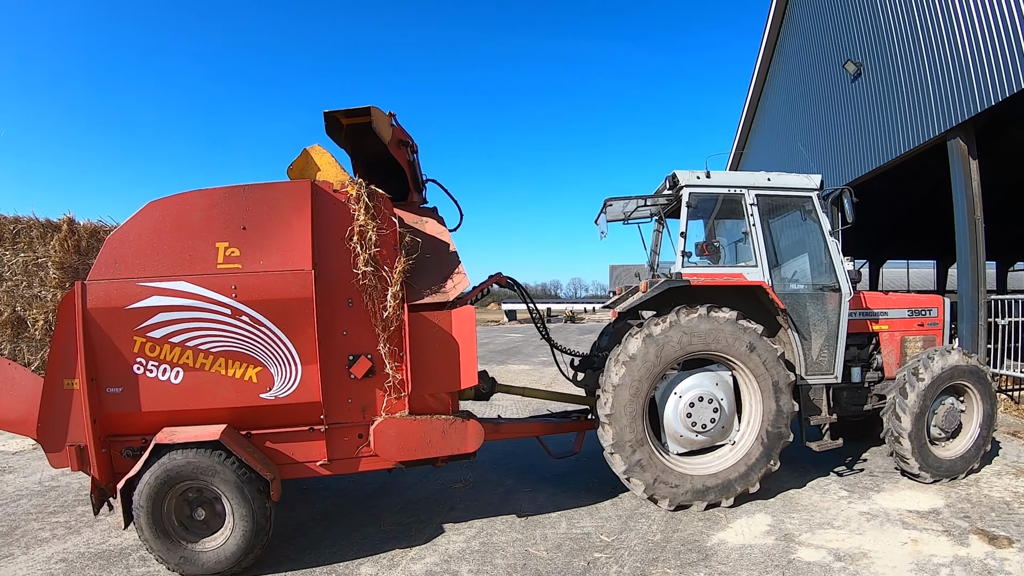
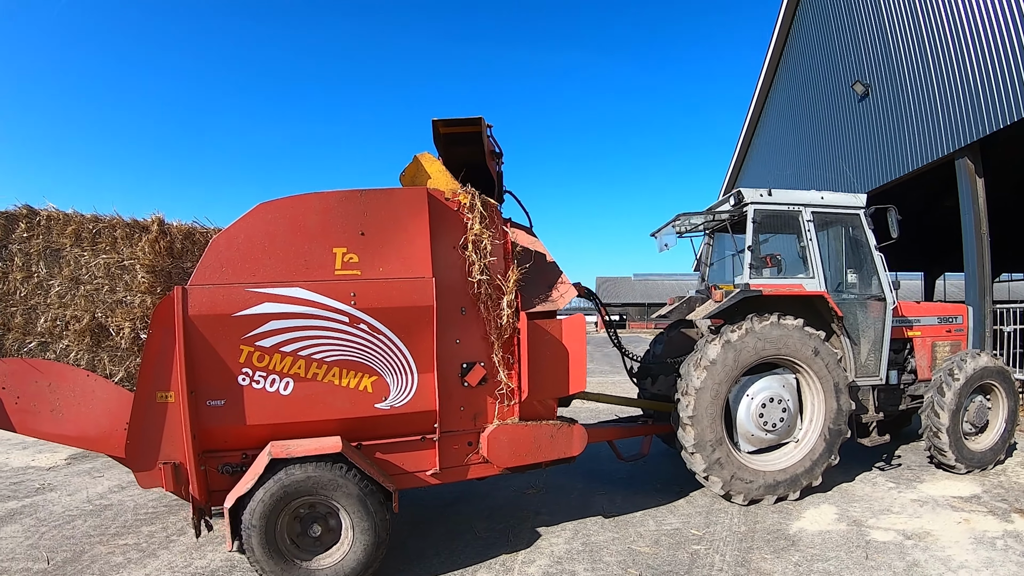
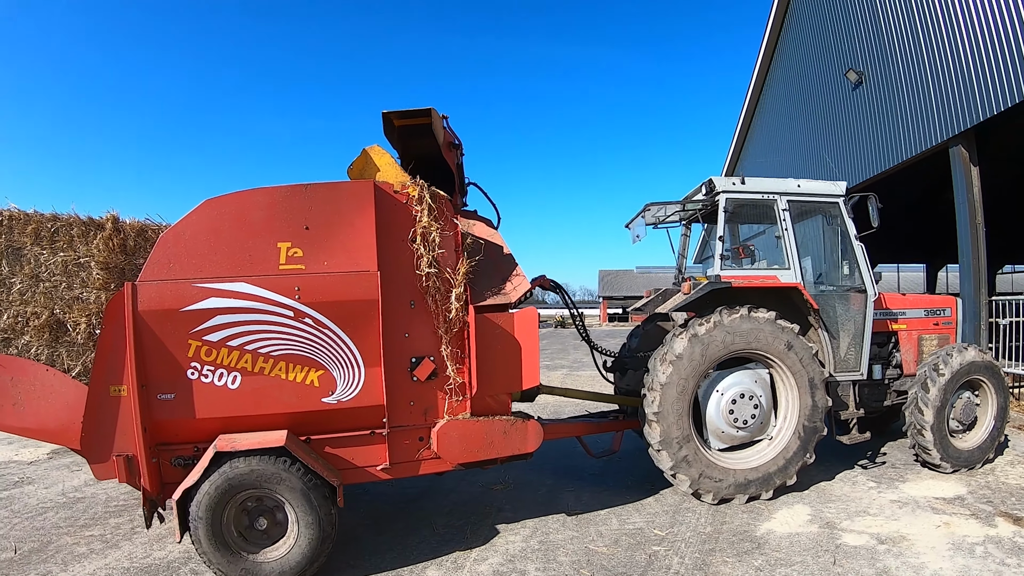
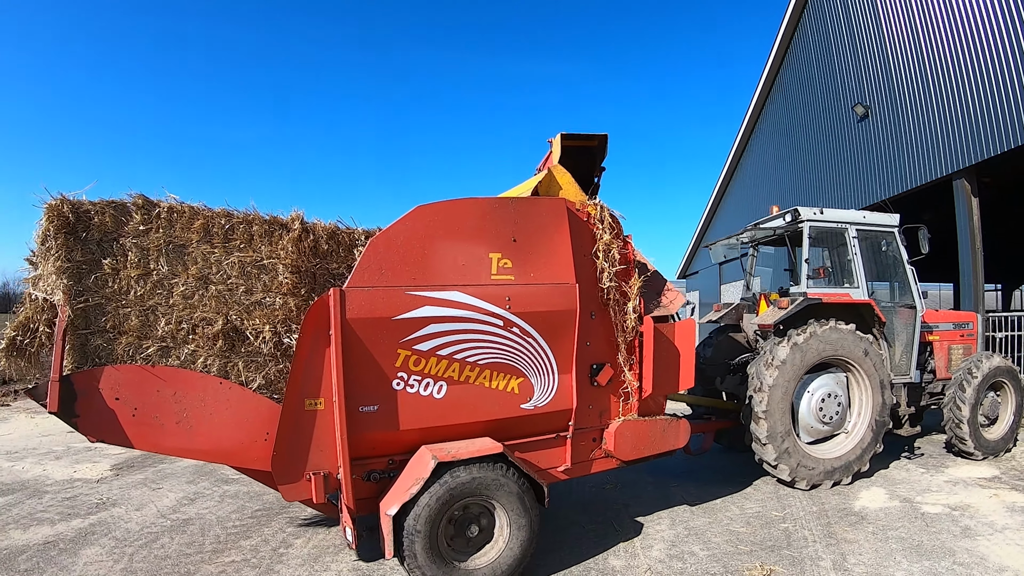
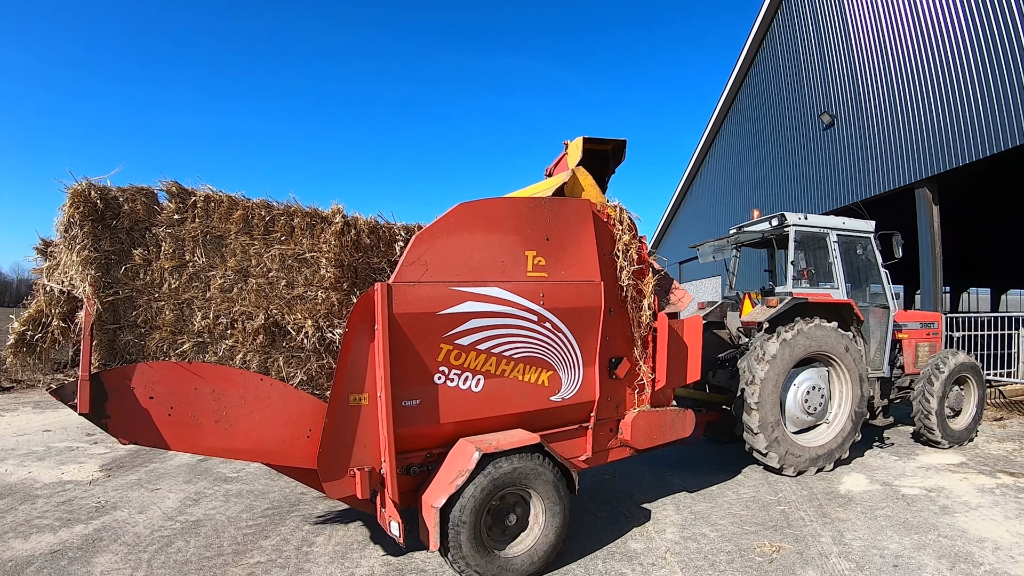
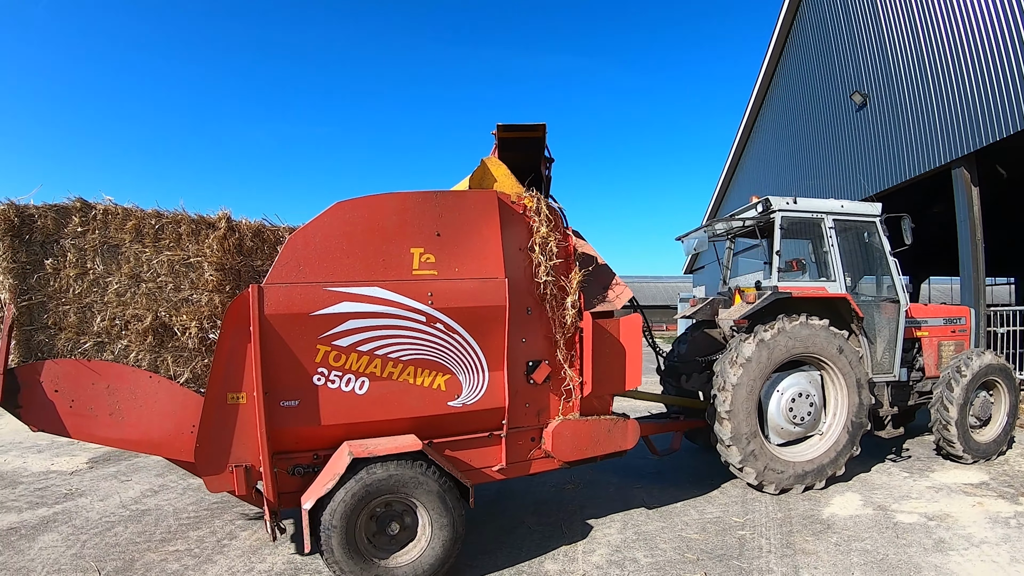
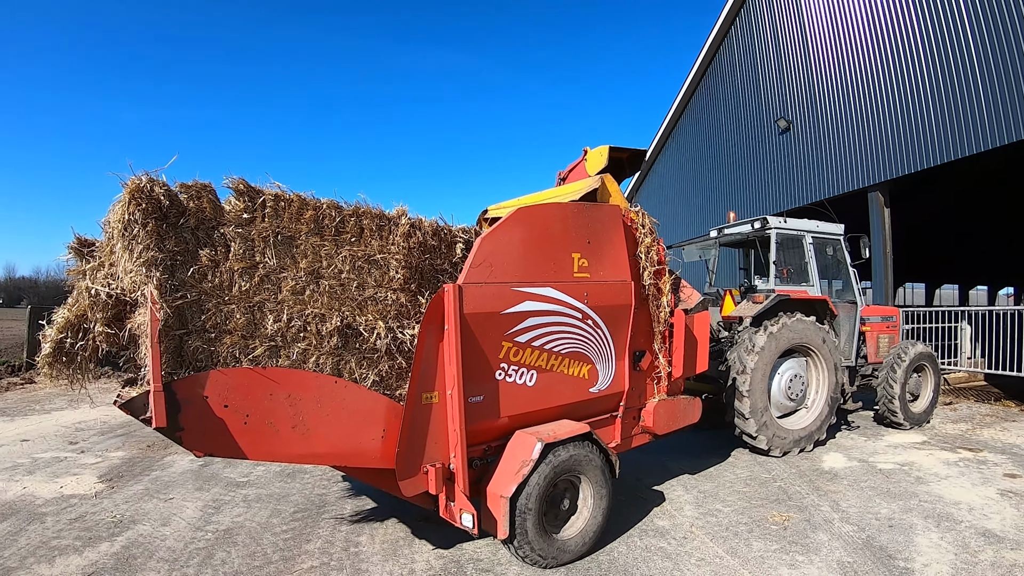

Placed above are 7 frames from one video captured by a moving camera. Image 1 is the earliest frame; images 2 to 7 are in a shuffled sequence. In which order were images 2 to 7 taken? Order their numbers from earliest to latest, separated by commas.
3, 2, 6, 4, 5, 7
